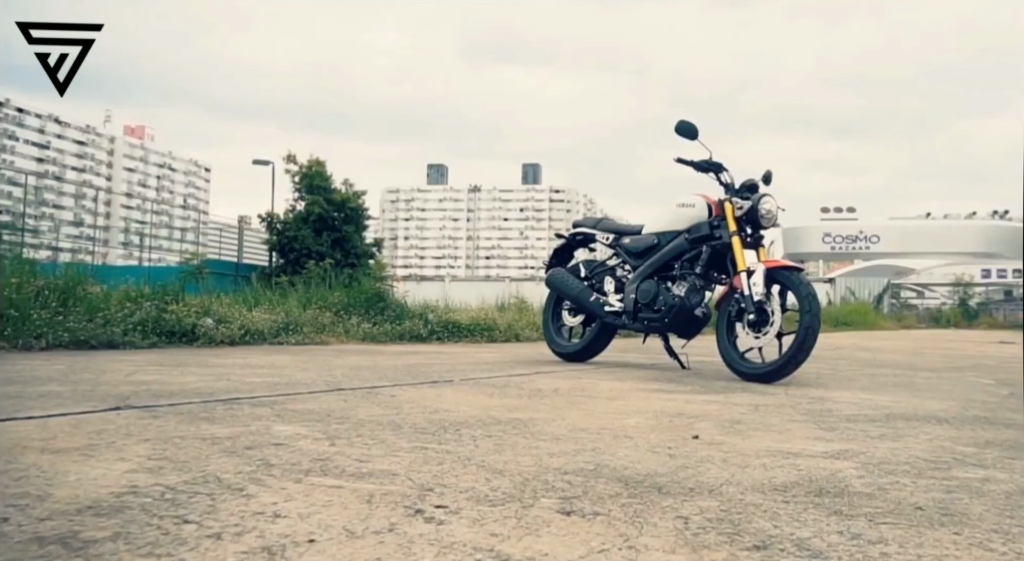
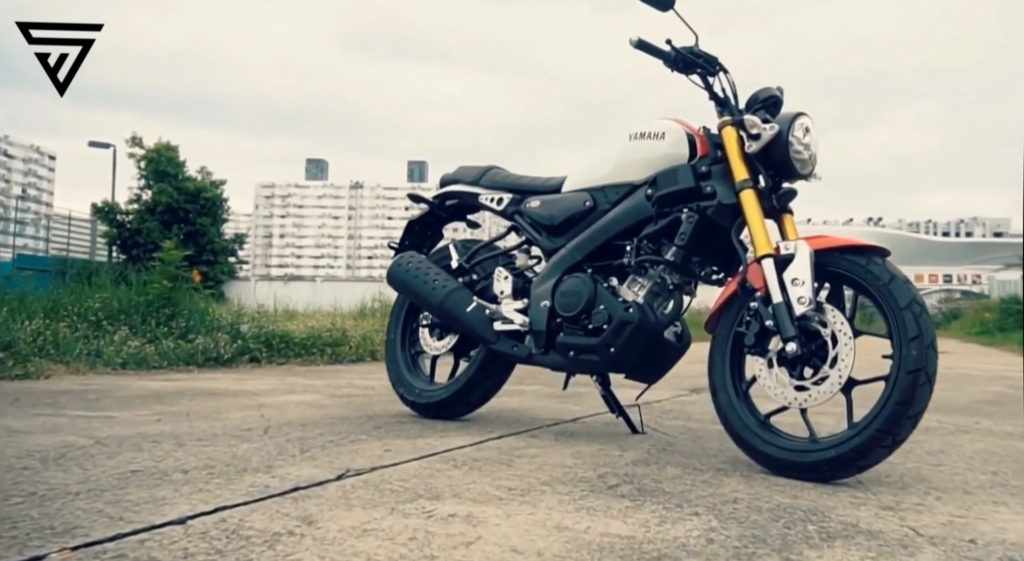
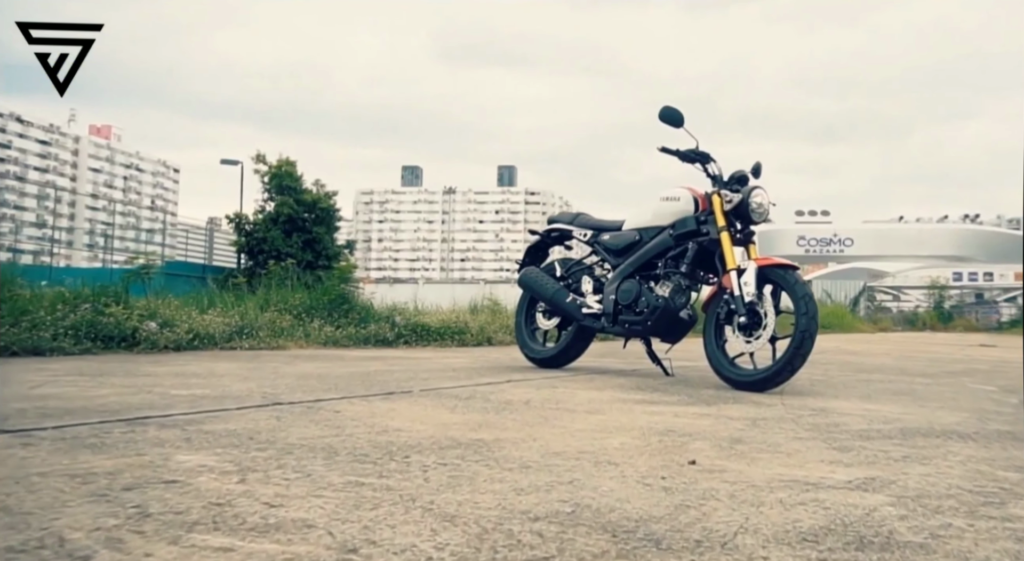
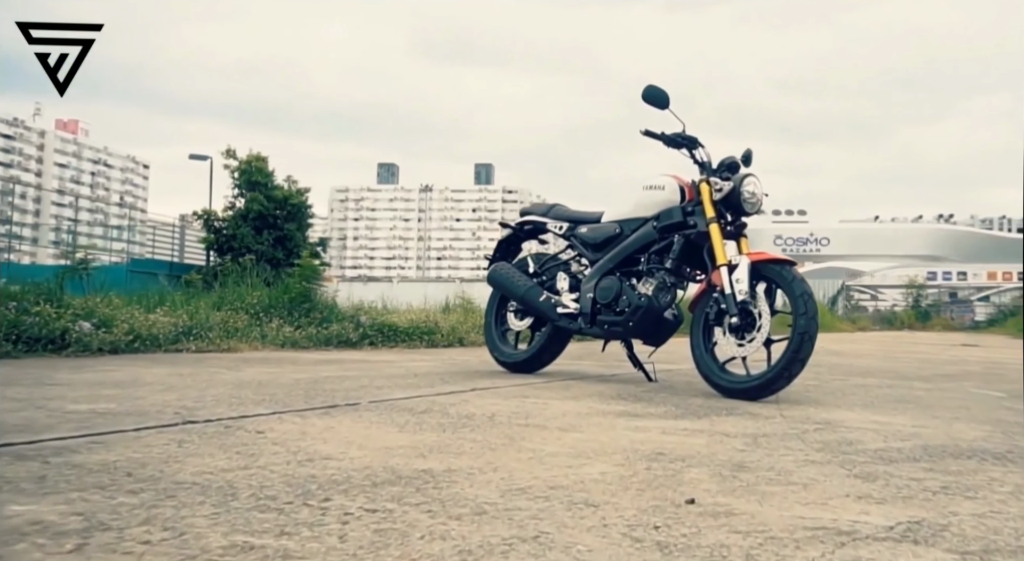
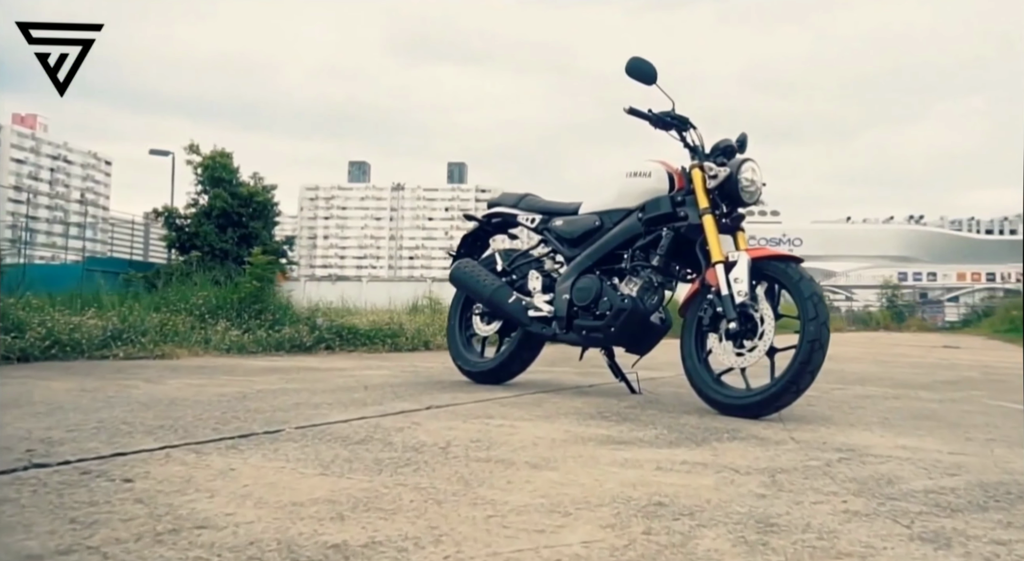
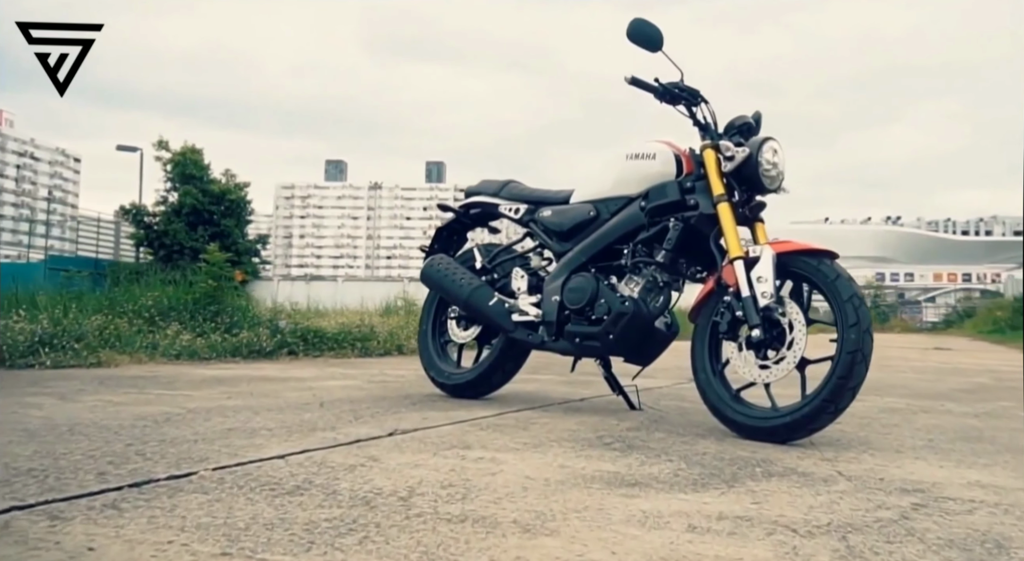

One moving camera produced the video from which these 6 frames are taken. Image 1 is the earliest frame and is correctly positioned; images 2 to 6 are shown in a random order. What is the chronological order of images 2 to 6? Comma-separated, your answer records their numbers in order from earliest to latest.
3, 4, 5, 6, 2
